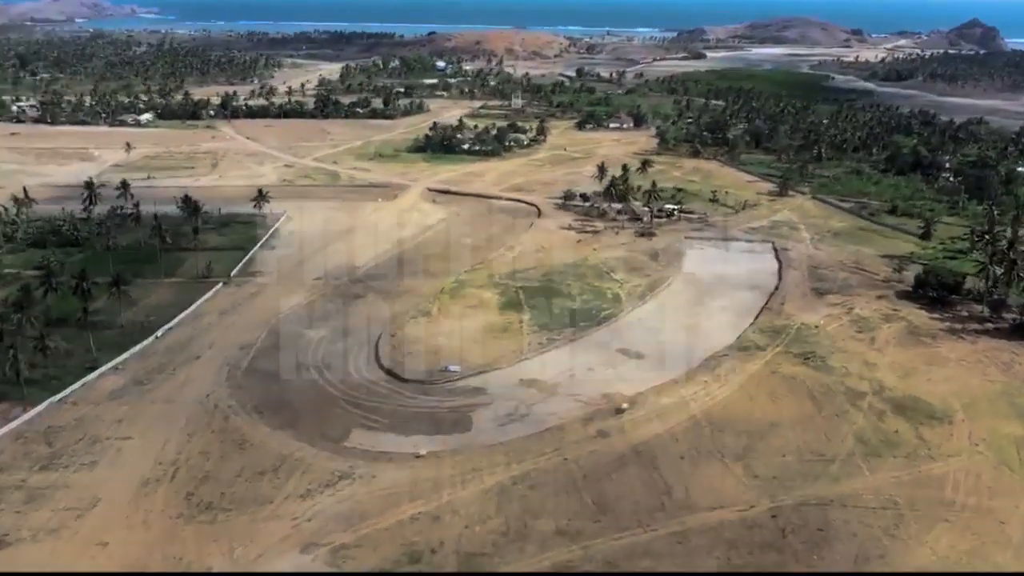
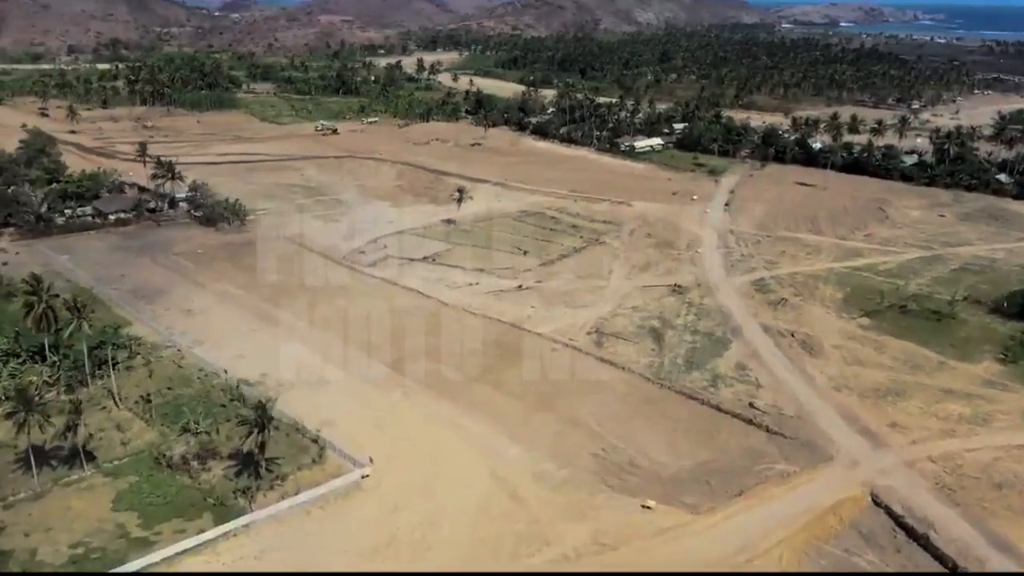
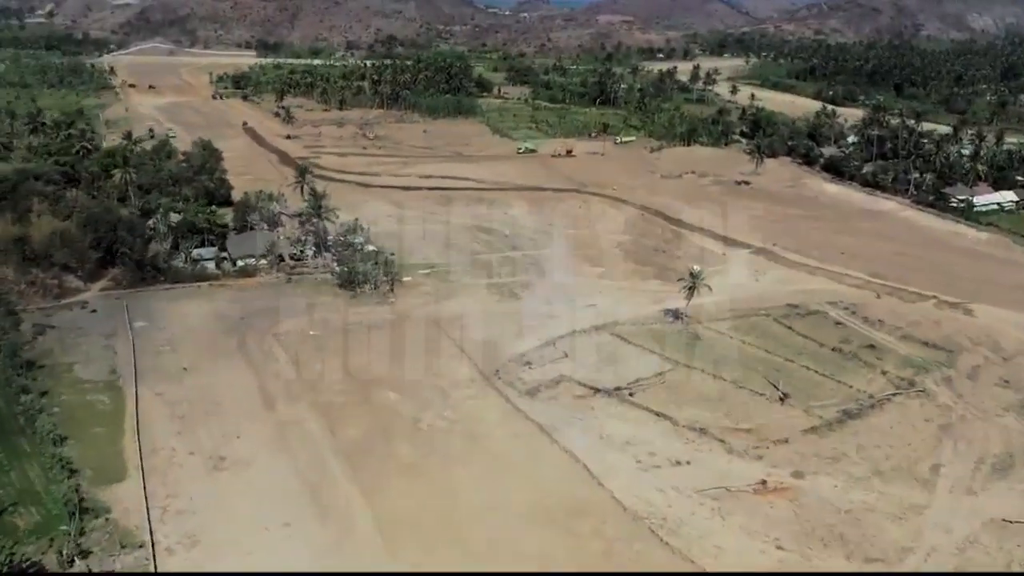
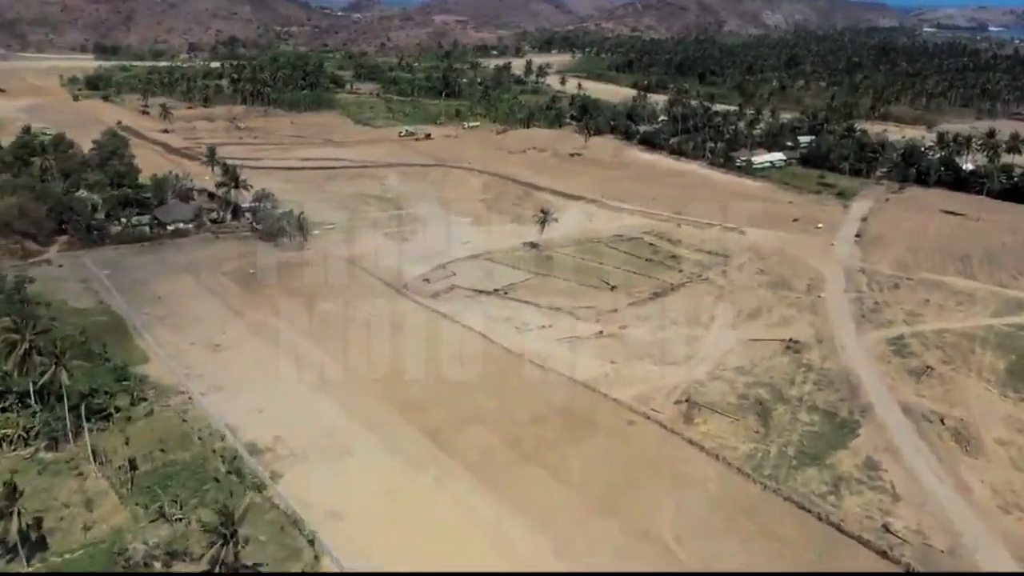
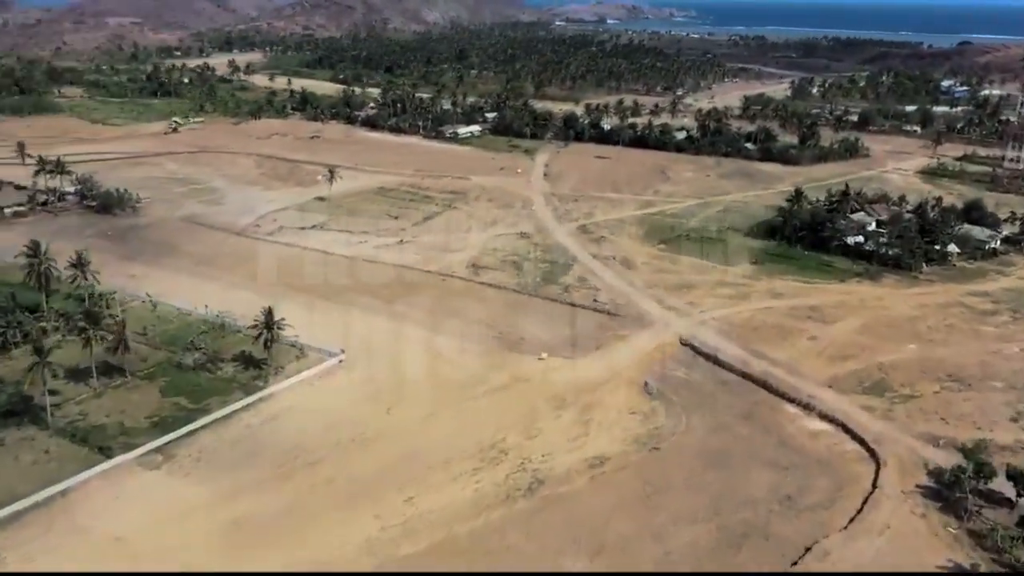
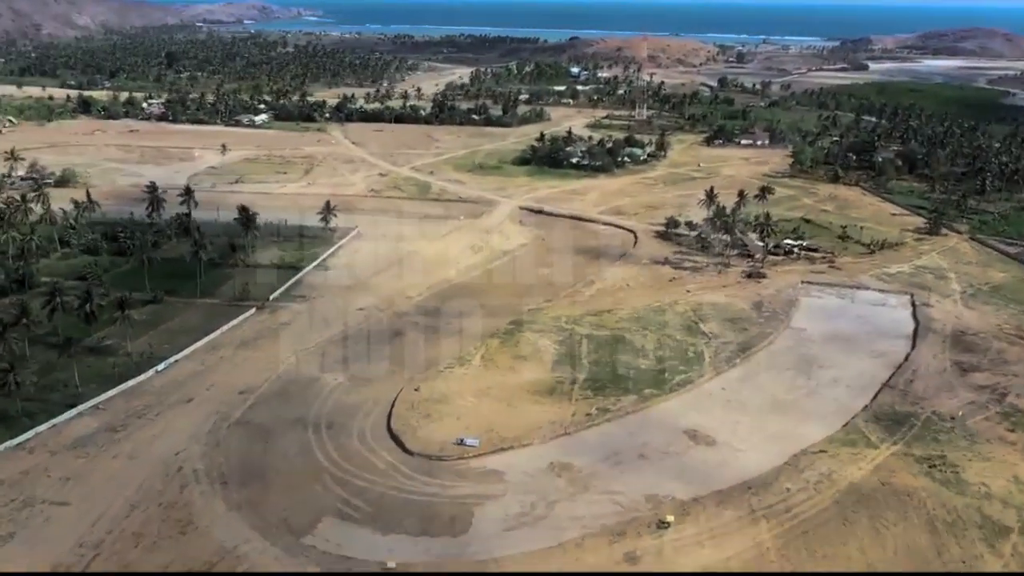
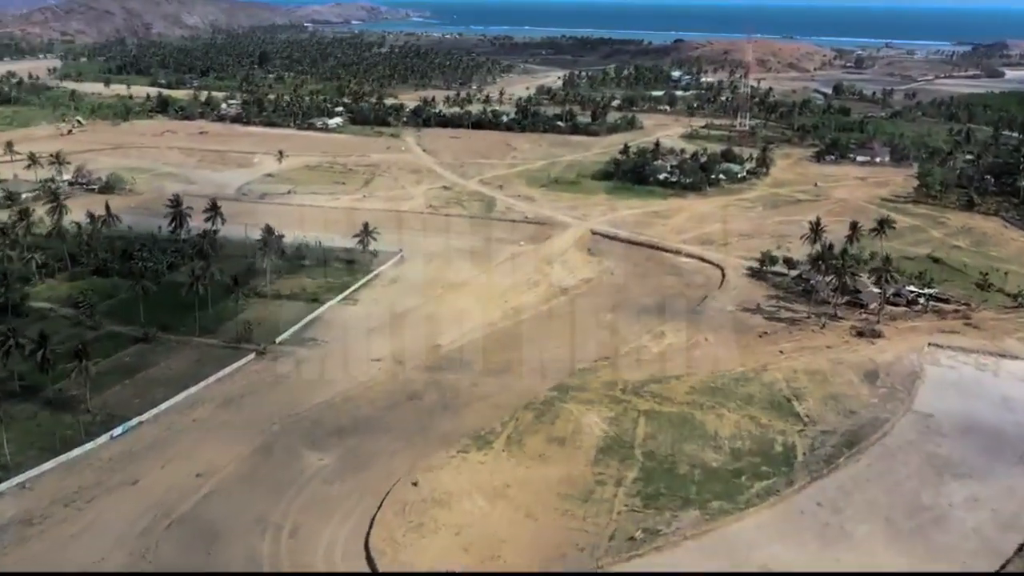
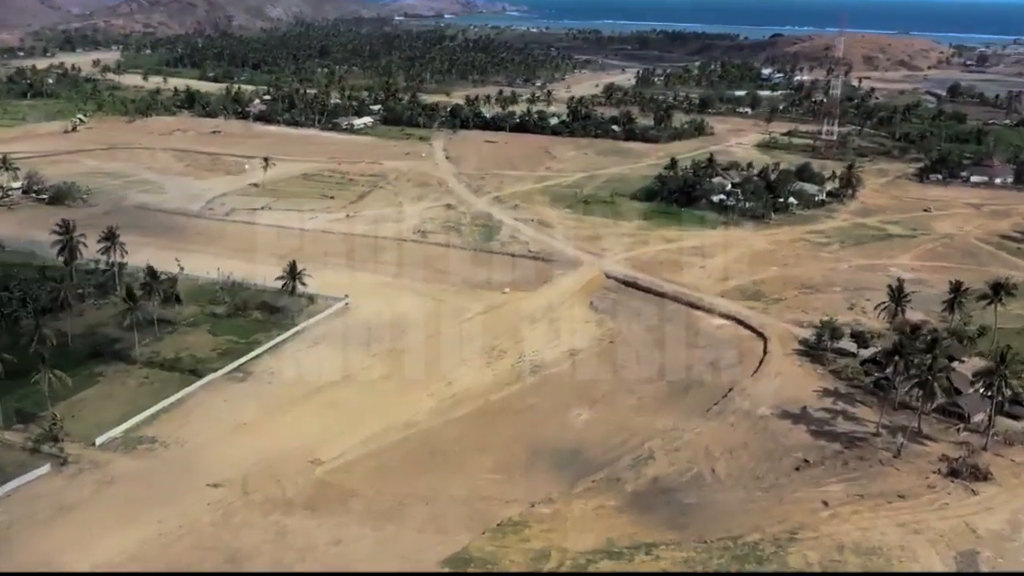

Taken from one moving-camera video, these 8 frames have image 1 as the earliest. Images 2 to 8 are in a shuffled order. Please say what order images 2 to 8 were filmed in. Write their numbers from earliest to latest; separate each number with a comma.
6, 7, 8, 5, 2, 4, 3
